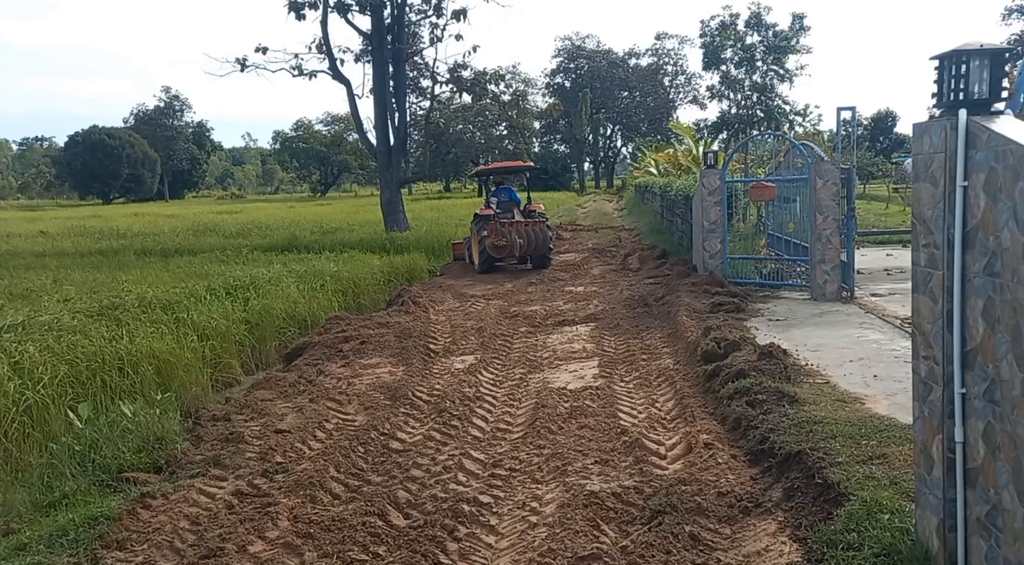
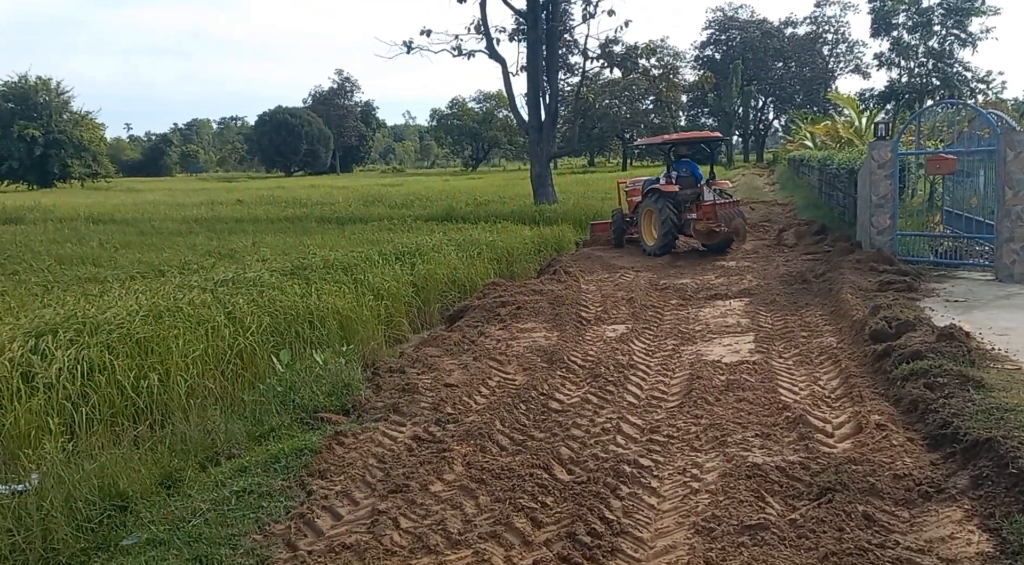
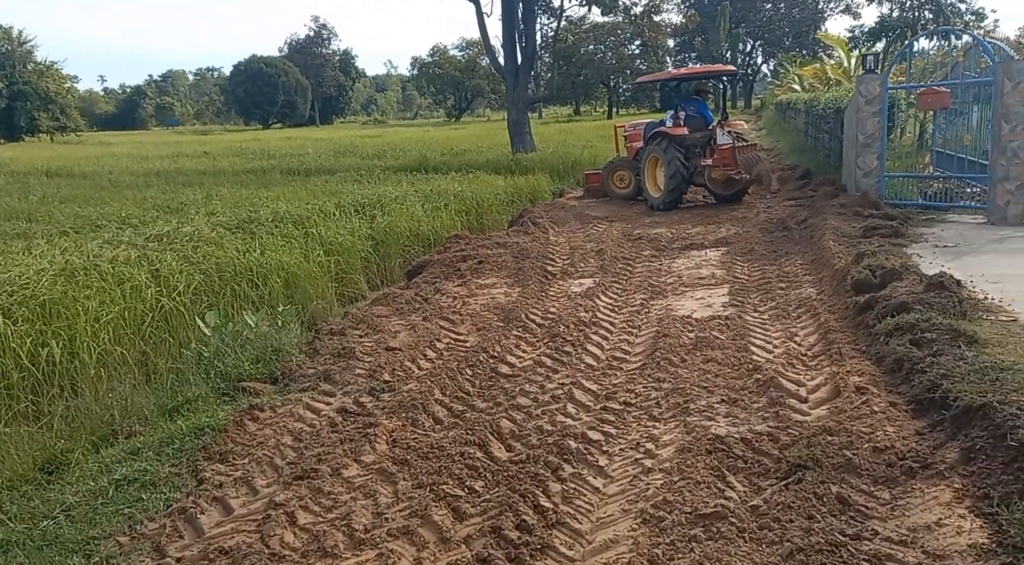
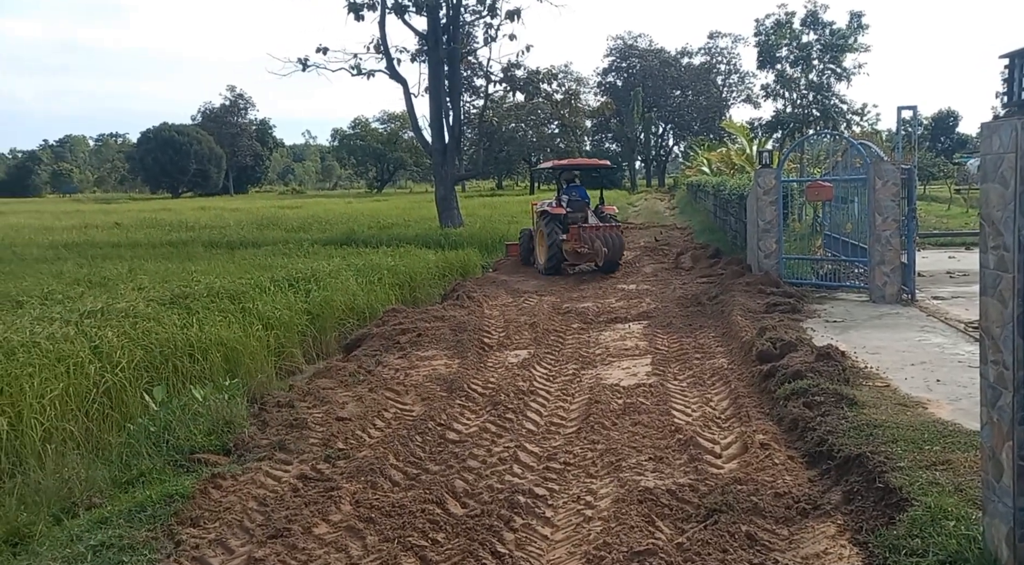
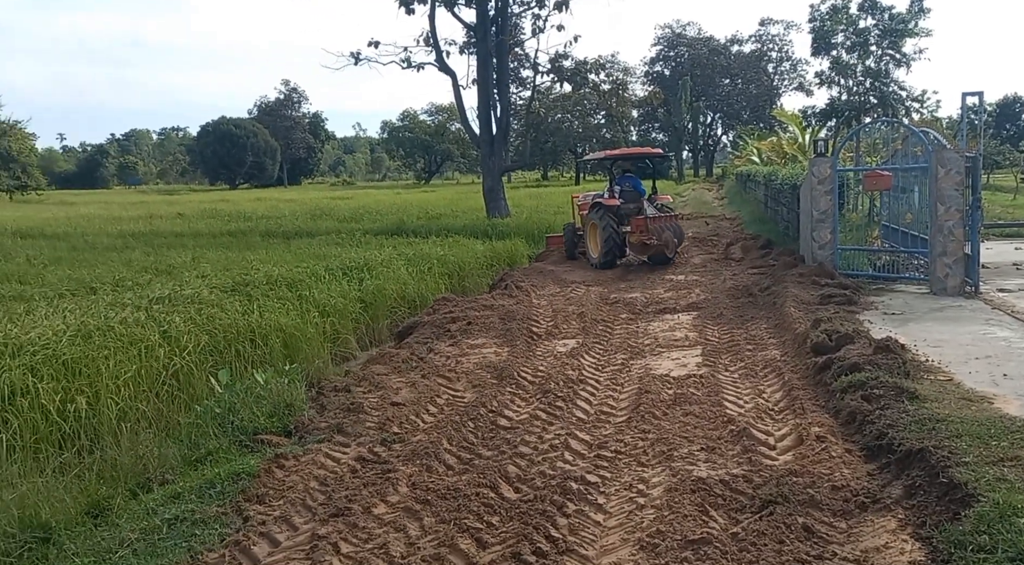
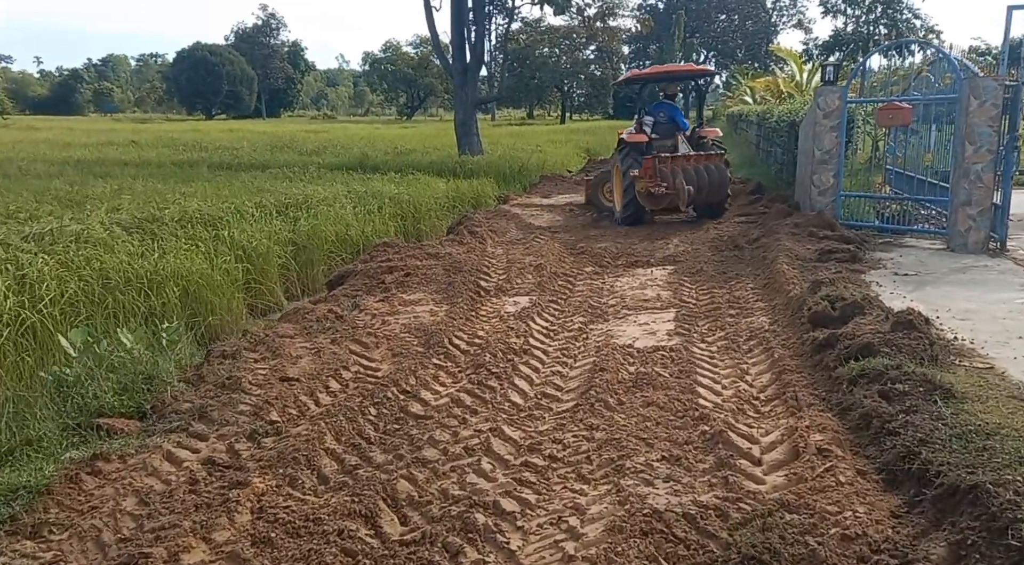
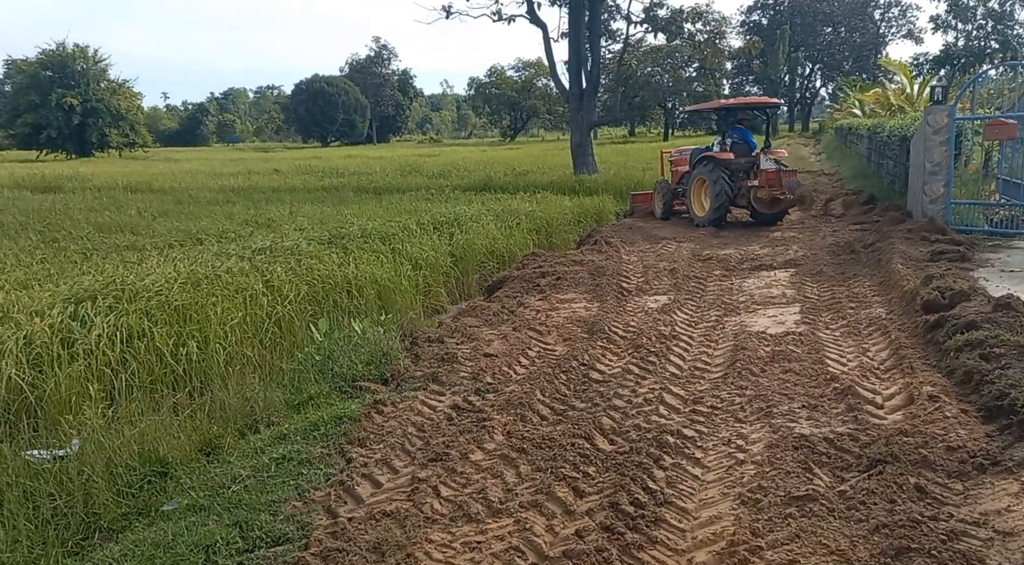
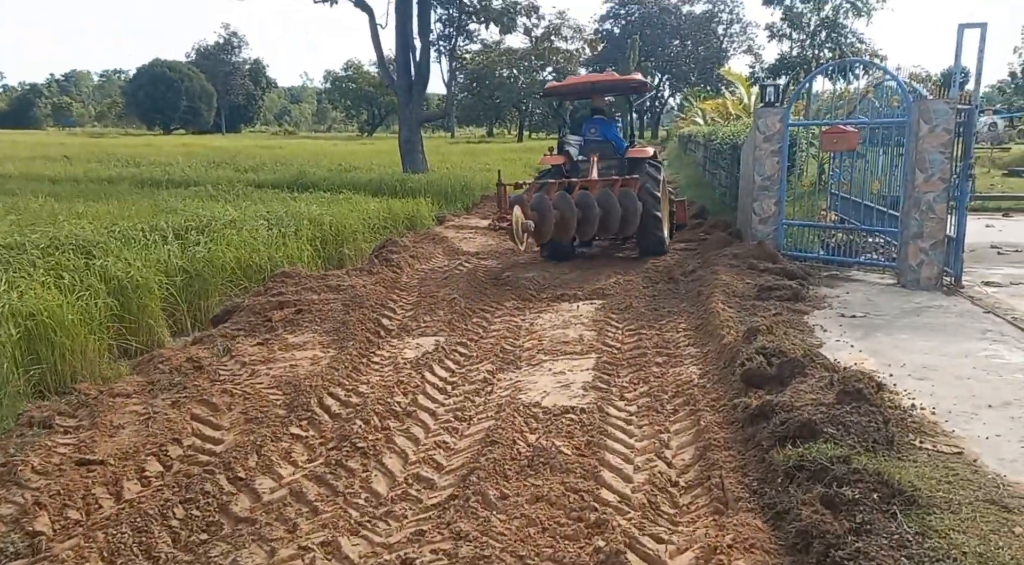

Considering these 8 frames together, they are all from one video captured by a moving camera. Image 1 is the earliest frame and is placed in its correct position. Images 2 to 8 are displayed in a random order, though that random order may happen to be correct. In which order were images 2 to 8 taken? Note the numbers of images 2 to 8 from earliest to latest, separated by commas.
4, 5, 2, 7, 3, 6, 8
